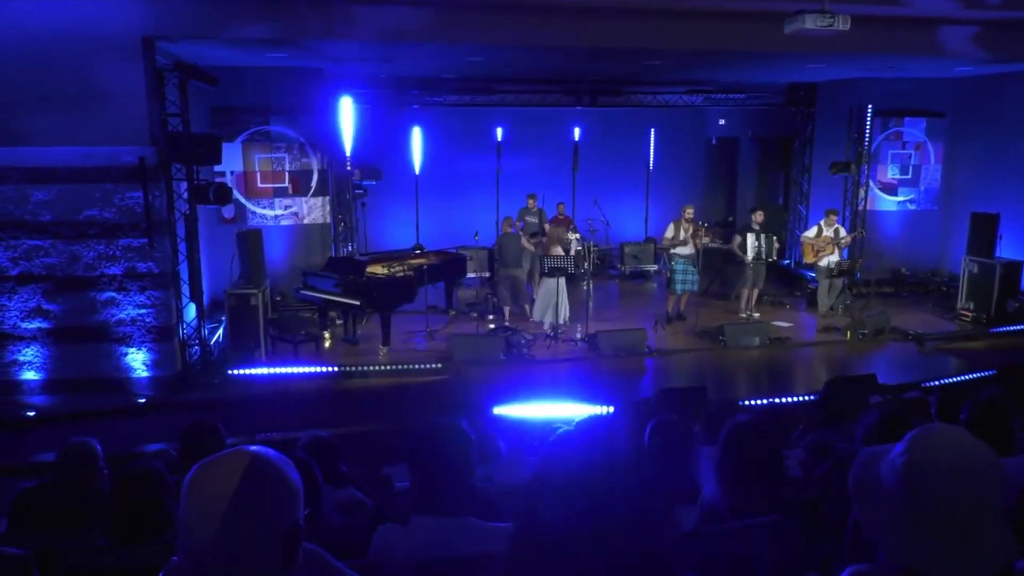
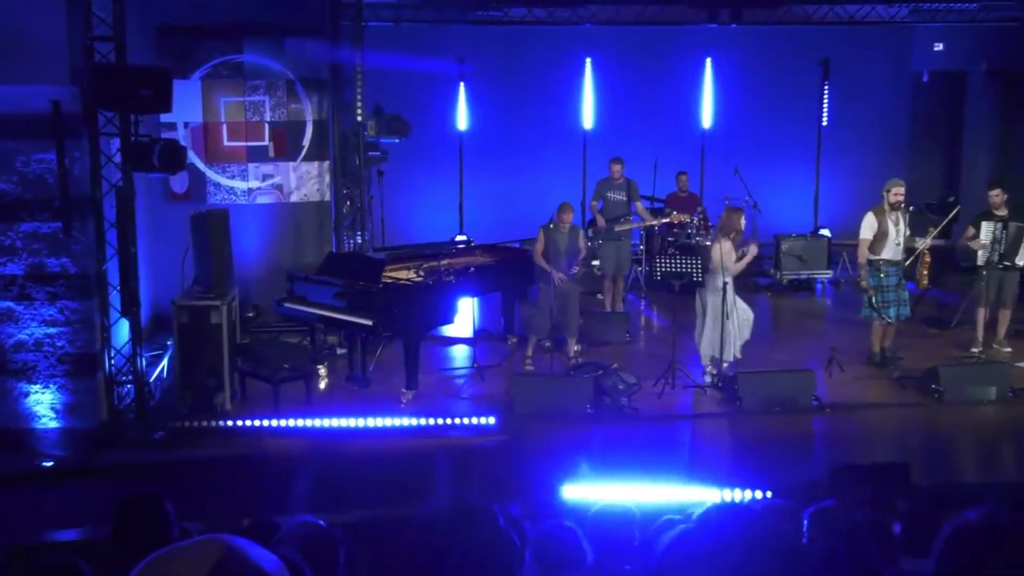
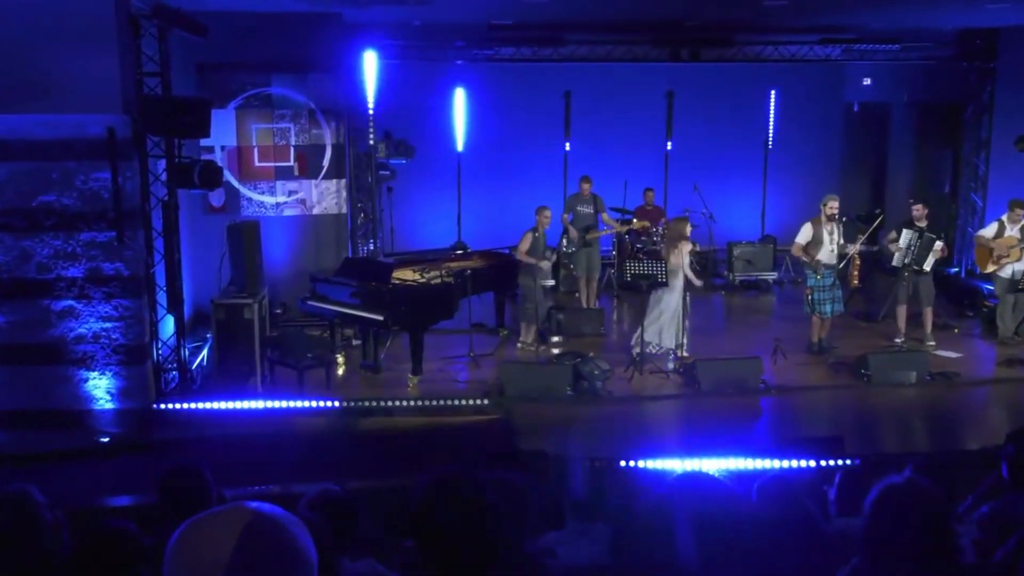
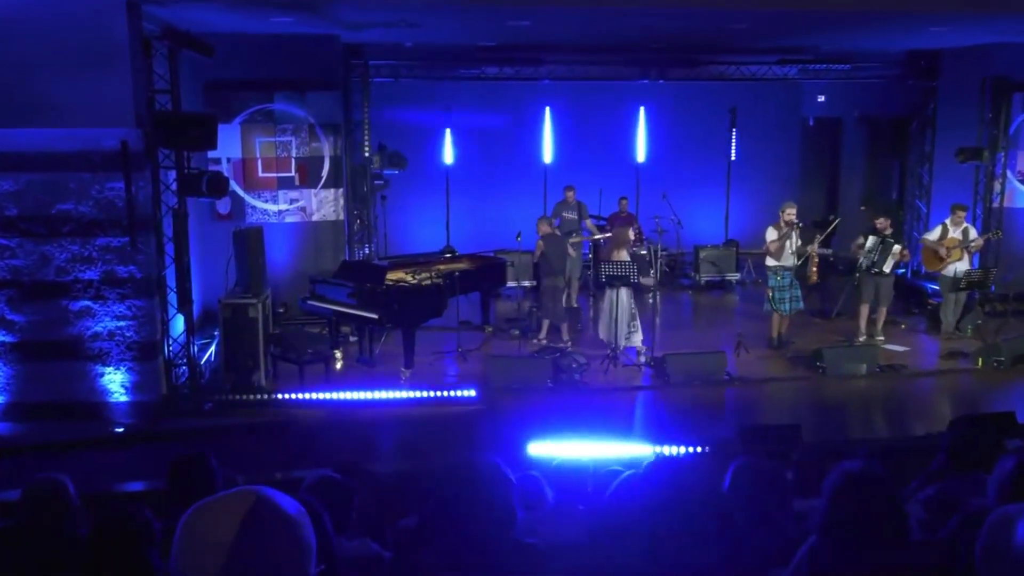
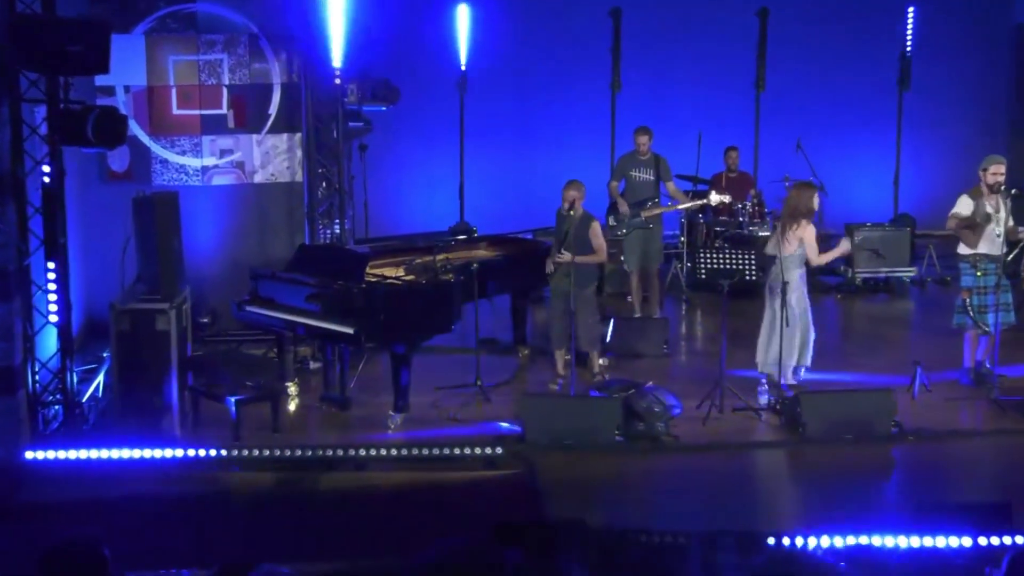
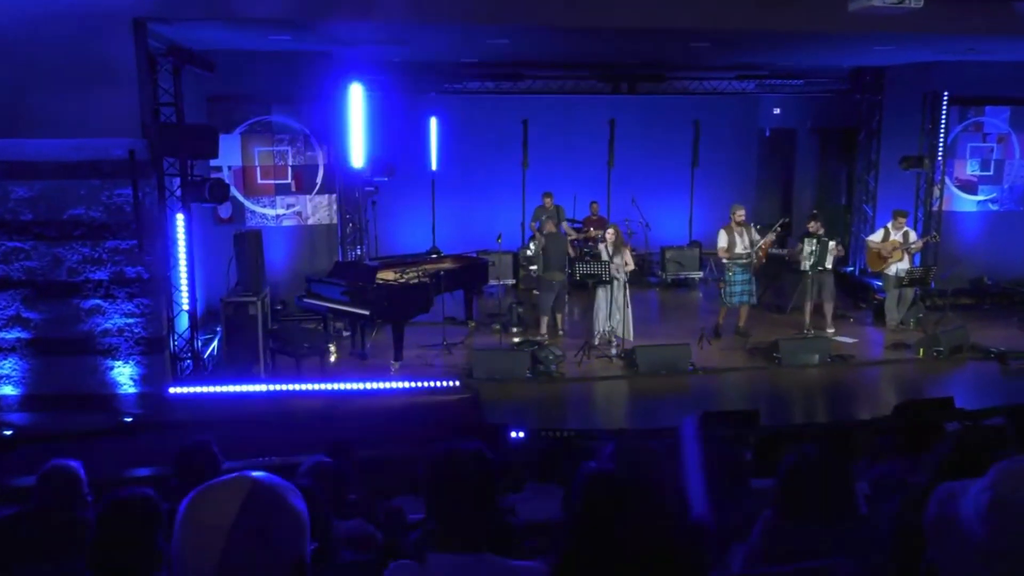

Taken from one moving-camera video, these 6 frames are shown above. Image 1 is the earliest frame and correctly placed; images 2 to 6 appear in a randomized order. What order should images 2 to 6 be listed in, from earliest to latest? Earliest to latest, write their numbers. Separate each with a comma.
6, 4, 3, 2, 5
